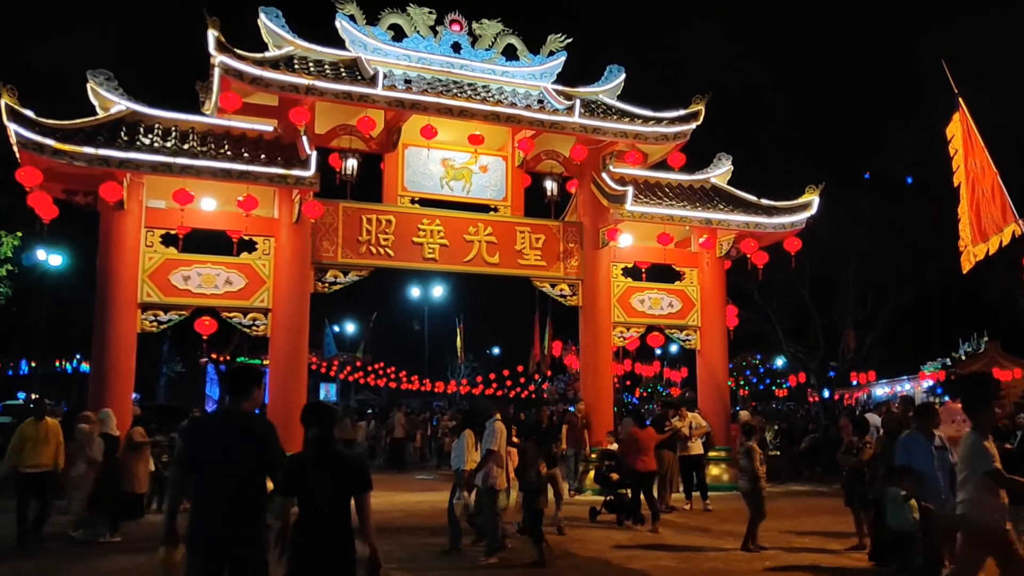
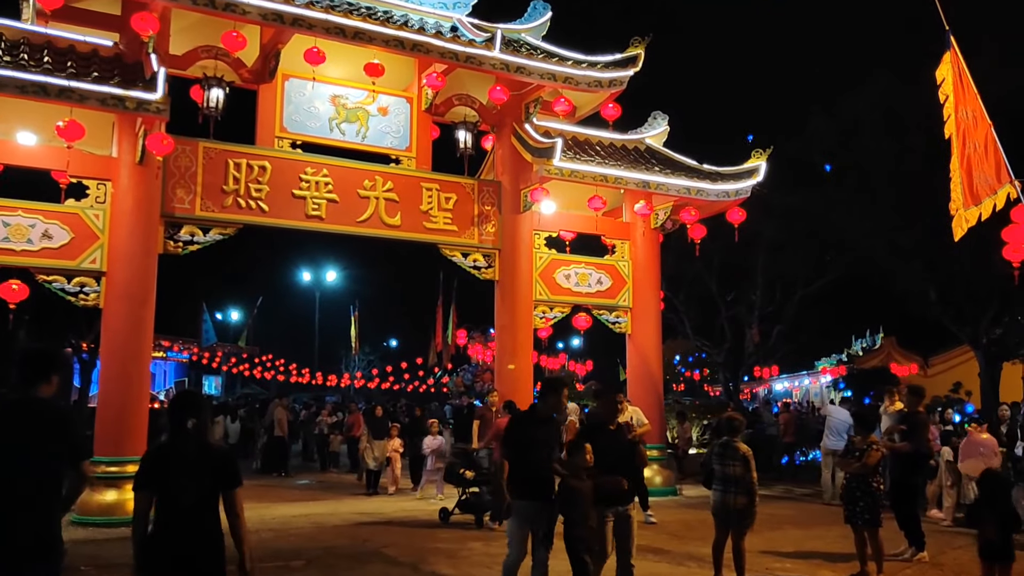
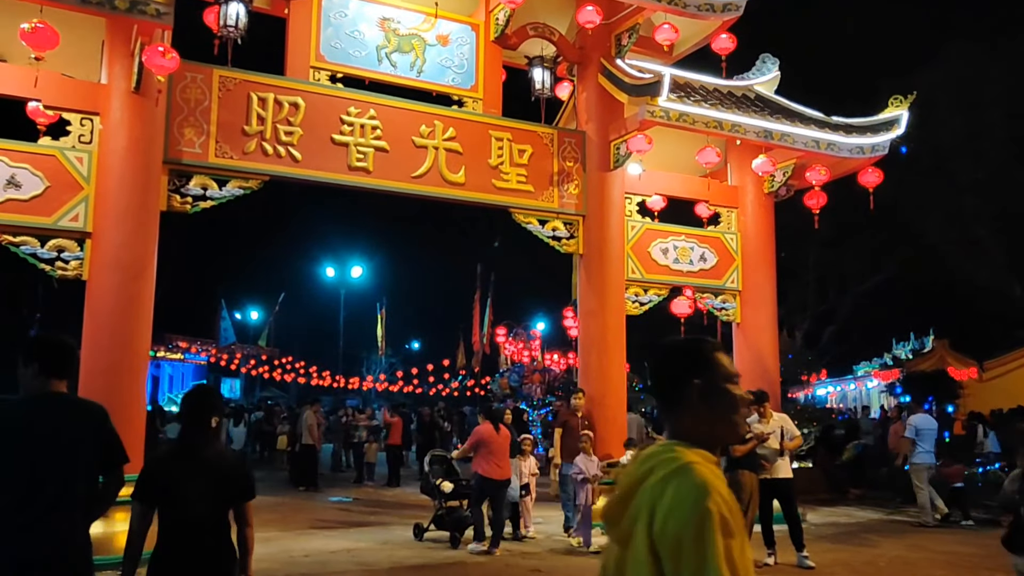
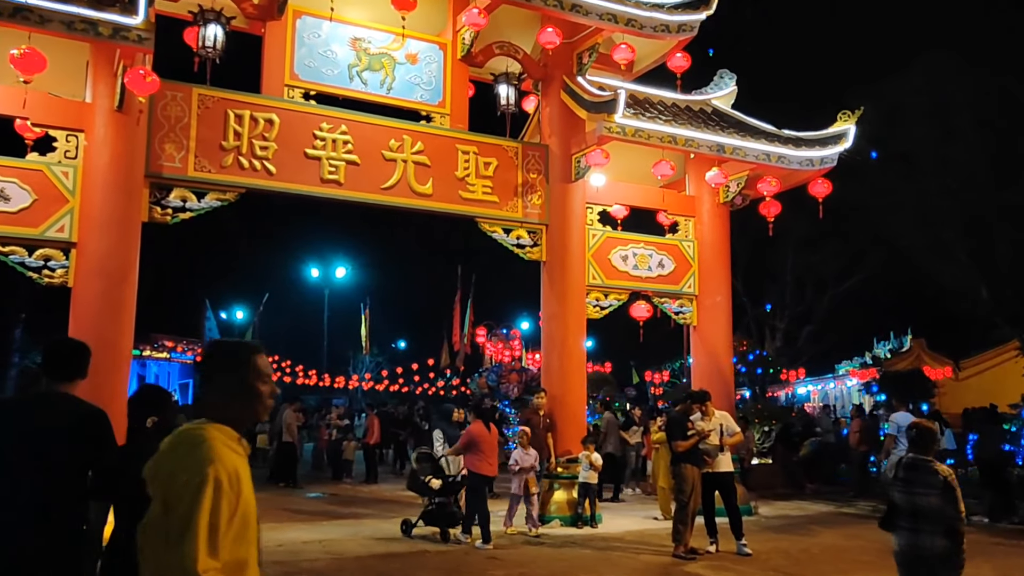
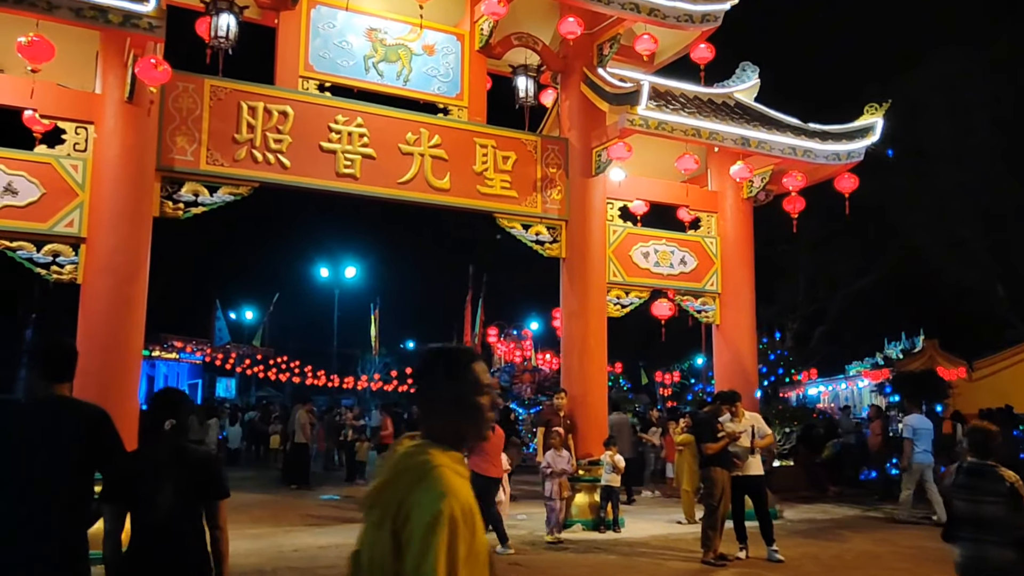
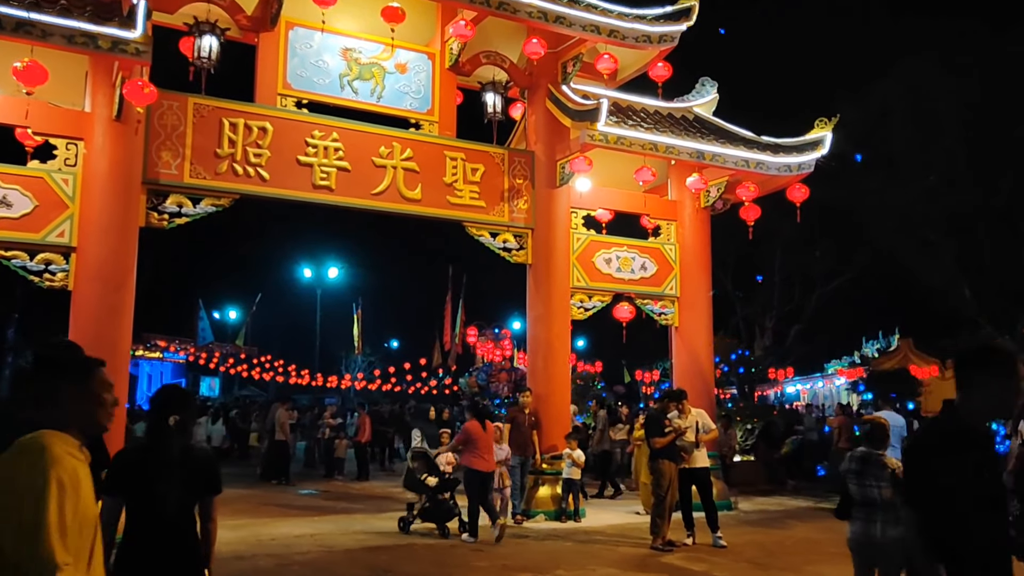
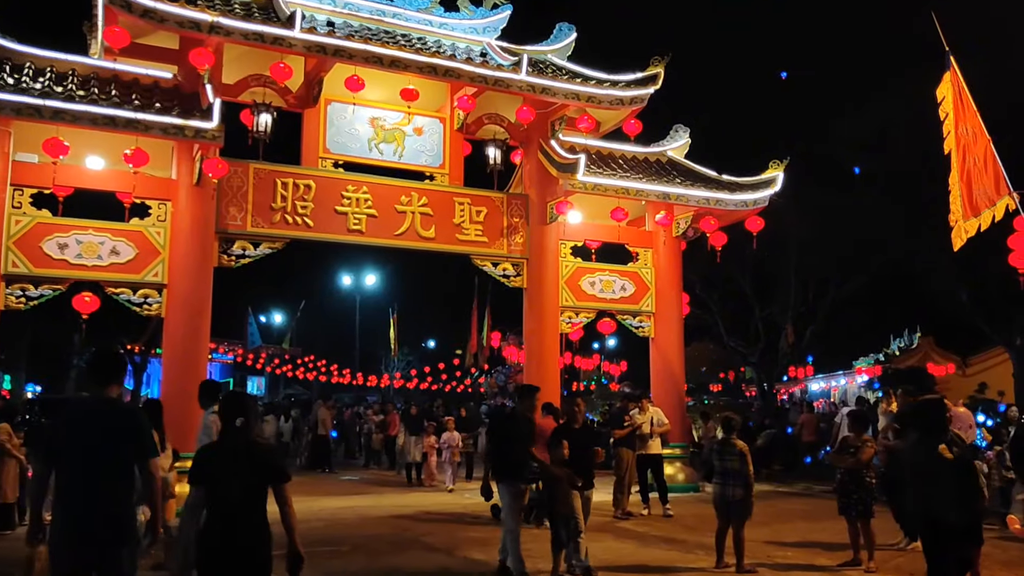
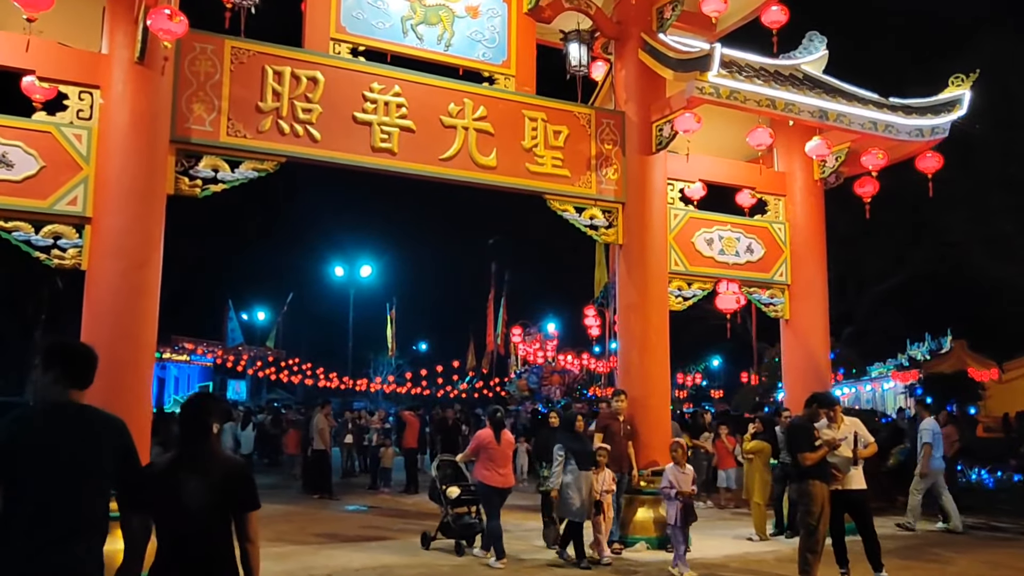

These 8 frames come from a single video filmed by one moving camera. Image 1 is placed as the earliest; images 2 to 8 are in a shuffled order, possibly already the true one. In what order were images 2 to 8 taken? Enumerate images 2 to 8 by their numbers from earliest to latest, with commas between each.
7, 2, 6, 4, 5, 3, 8
